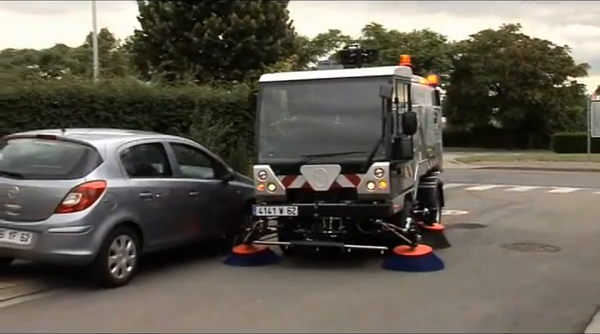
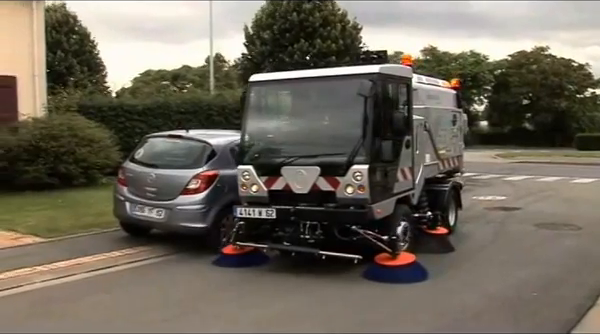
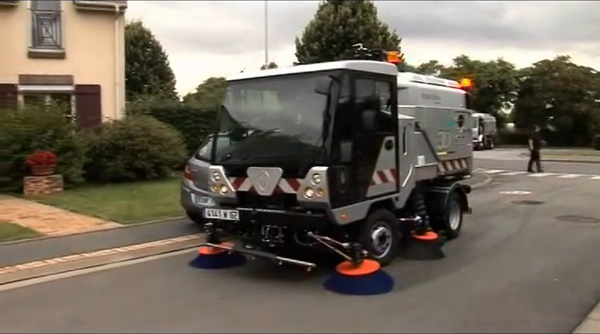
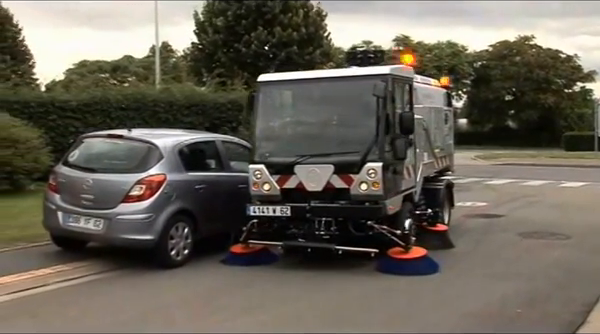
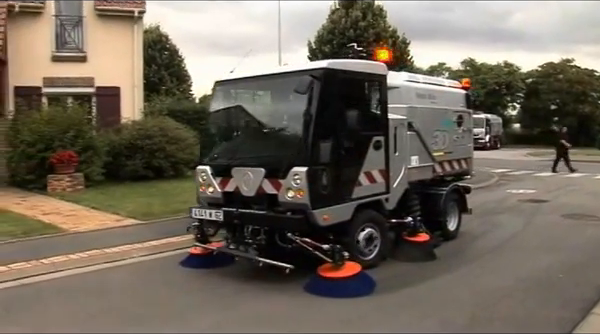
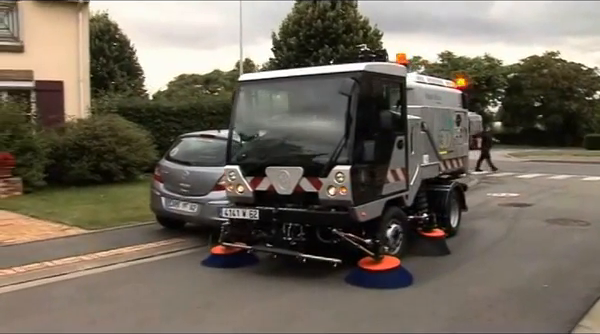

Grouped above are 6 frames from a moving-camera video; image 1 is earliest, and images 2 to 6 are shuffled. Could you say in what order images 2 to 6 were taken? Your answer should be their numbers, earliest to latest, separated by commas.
4, 2, 6, 3, 5
